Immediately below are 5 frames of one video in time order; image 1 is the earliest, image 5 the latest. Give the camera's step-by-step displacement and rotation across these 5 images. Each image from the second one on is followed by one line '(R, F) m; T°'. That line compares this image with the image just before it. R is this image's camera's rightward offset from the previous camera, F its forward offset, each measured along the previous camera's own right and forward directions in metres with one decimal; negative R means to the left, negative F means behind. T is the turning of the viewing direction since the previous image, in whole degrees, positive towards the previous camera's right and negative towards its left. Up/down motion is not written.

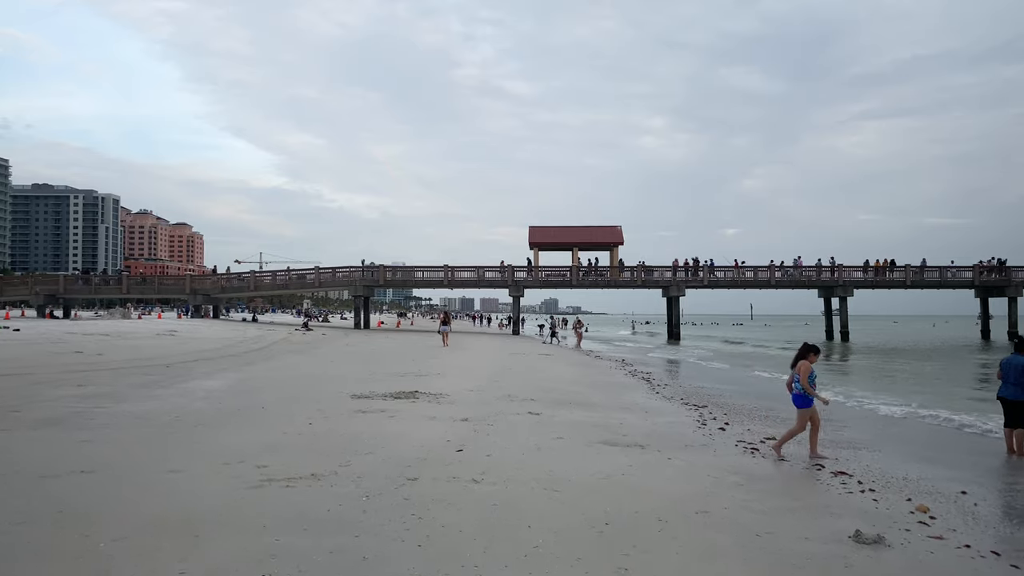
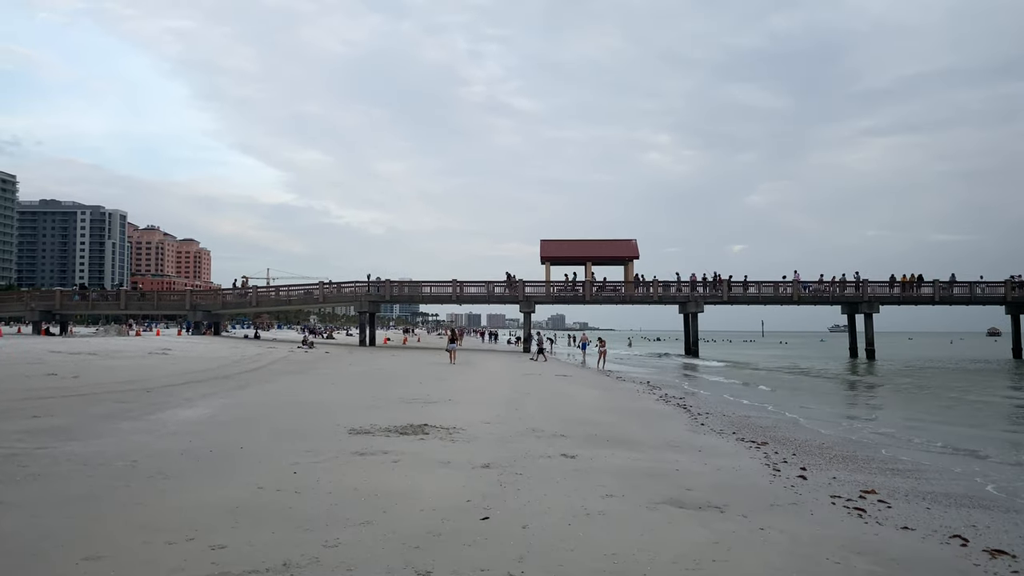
(-0.3, +1.7) m; -1°
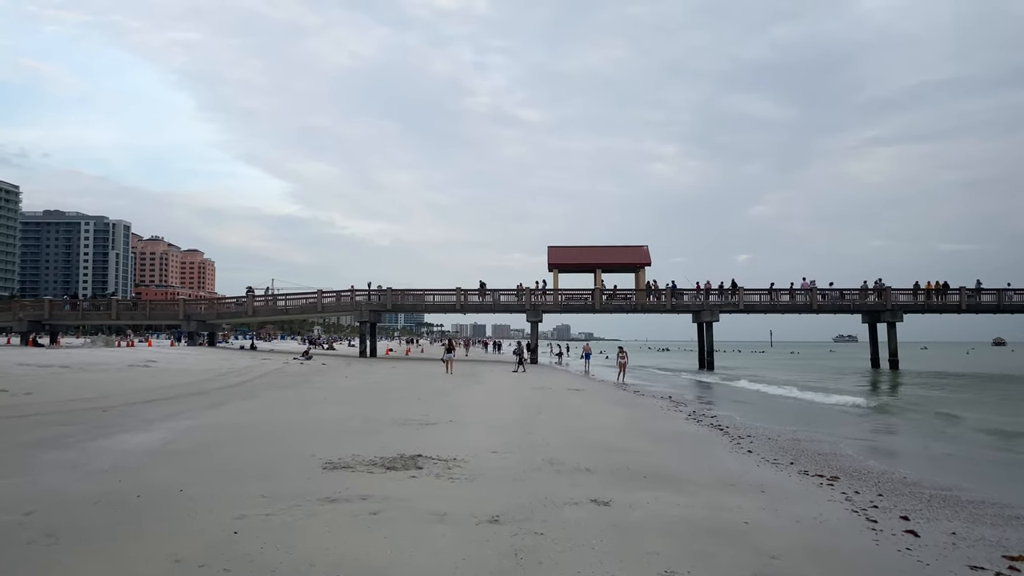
(-0.1, +1.8) m; 0°
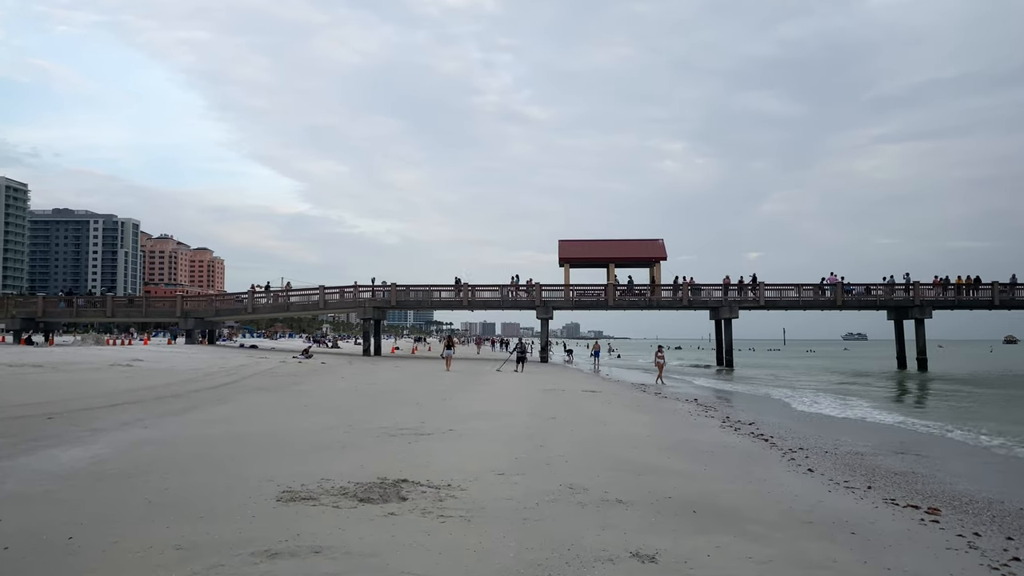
(0.0, +1.8) m; -1°
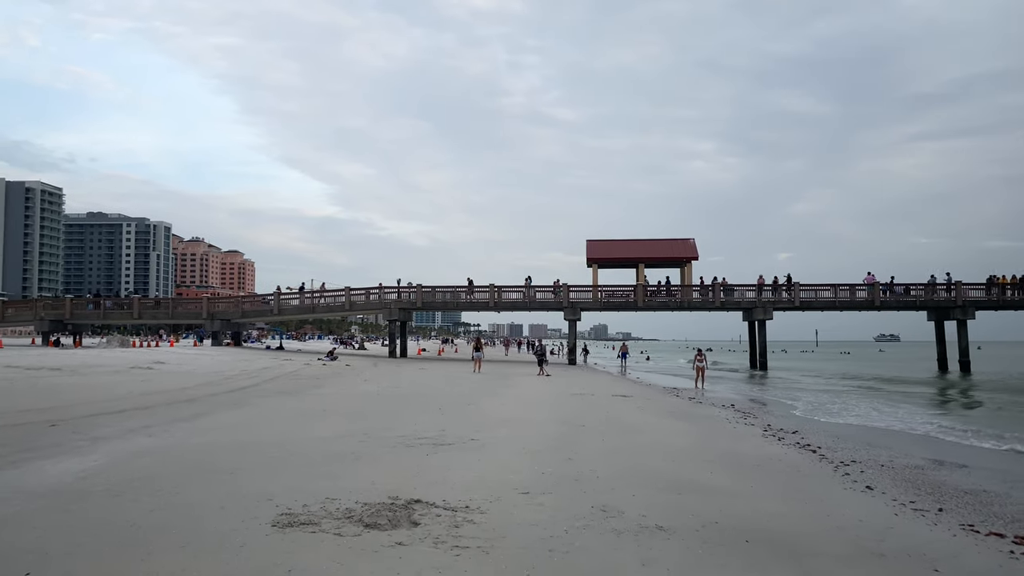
(0.0, +0.7) m; -3°
